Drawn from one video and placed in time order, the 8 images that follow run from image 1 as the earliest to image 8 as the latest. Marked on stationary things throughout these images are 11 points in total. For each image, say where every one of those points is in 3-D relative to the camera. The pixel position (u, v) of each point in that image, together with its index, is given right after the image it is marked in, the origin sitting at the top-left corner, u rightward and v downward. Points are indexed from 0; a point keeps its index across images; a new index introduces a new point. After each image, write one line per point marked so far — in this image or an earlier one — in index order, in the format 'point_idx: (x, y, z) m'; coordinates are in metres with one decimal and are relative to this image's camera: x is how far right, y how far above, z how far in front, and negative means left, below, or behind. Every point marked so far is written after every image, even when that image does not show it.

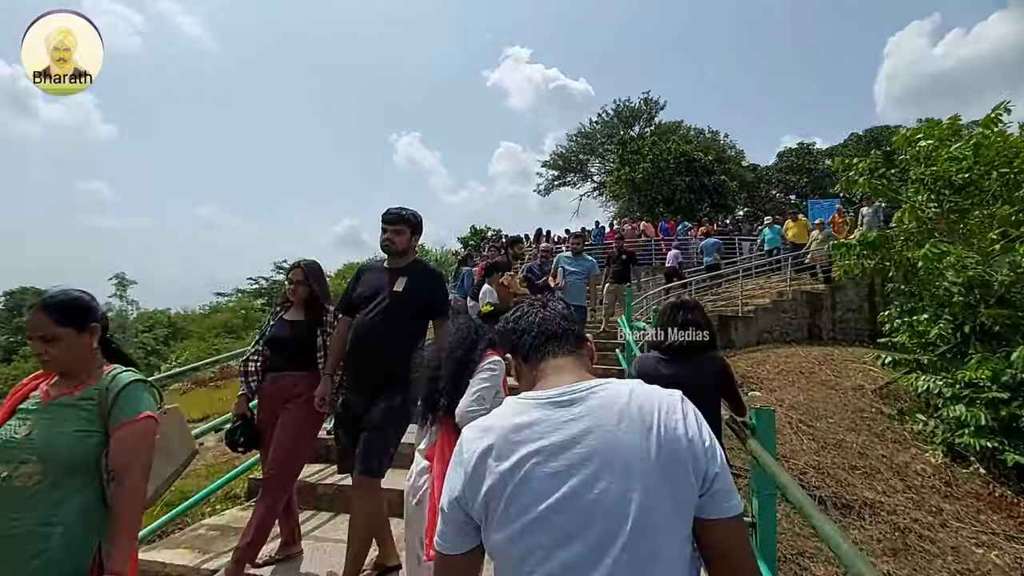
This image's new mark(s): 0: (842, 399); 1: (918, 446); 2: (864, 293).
0: (+5.6, -1.9, +8.8) m
1: (+5.7, -2.2, +7.3) m
2: (+9.4, -0.1, +13.9) m
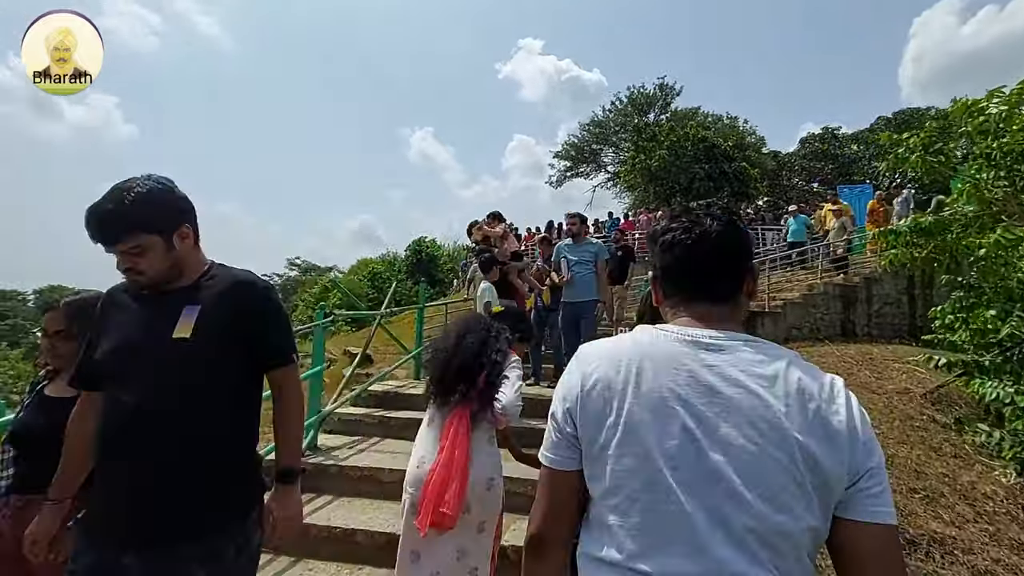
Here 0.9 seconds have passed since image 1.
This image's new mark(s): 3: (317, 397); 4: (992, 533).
0: (+5.7, -1.8, +7.8) m
1: (+5.8, -2.1, +6.3) m
2: (+9.7, +0.1, +12.8) m
3: (-2.0, -1.1, +5.3) m
4: (+4.6, -2.4, +5.0) m
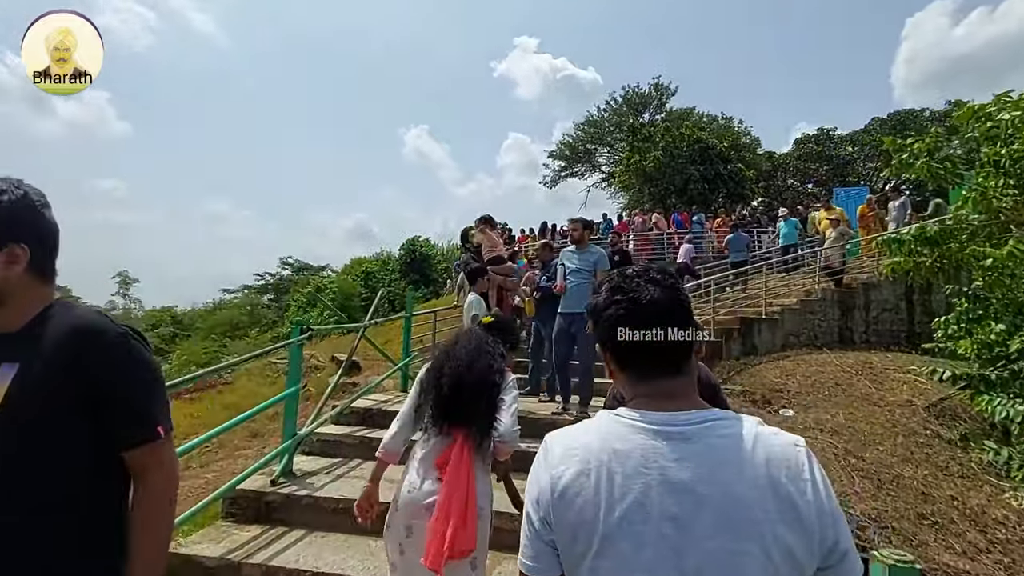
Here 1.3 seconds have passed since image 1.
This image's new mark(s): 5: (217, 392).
0: (+5.5, -1.9, +7.6) m
1: (+5.6, -2.3, +6.1) m
2: (+9.5, -0.1, +12.6) m
3: (-2.1, -1.3, +4.9) m
4: (+4.5, -2.5, +4.7) m
5: (-6.3, -2.2, +10.9) m
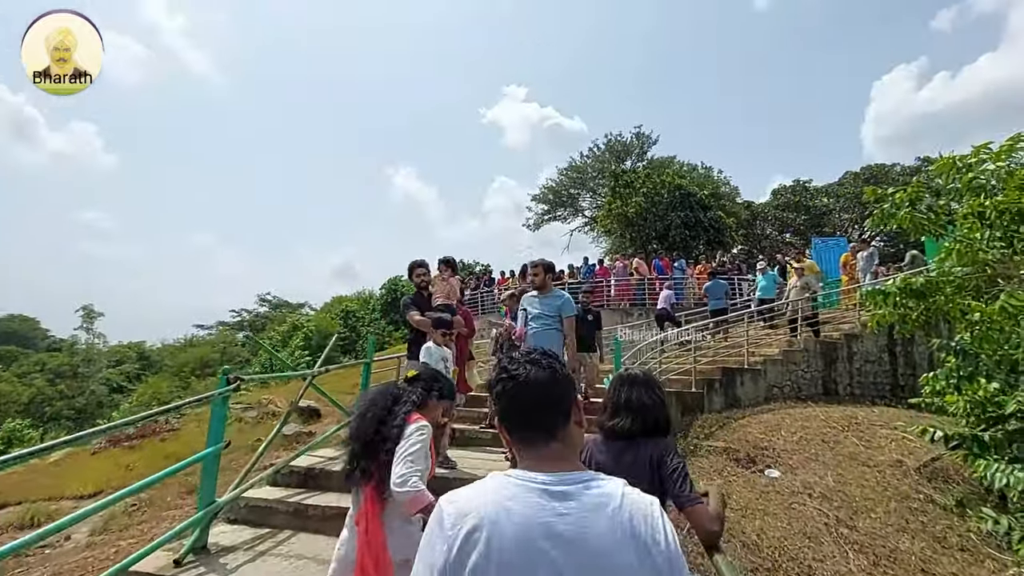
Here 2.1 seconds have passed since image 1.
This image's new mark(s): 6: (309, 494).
0: (+5.1, -2.6, +7.1) m
1: (+5.2, -2.9, +5.6) m
2: (+8.9, -1.3, +12.3) m
3: (-2.5, -1.6, +4.3) m
4: (+4.1, -3.0, +4.1) m
5: (-6.9, -3.0, +10.1) m
6: (-2.0, -2.1, +5.2) m
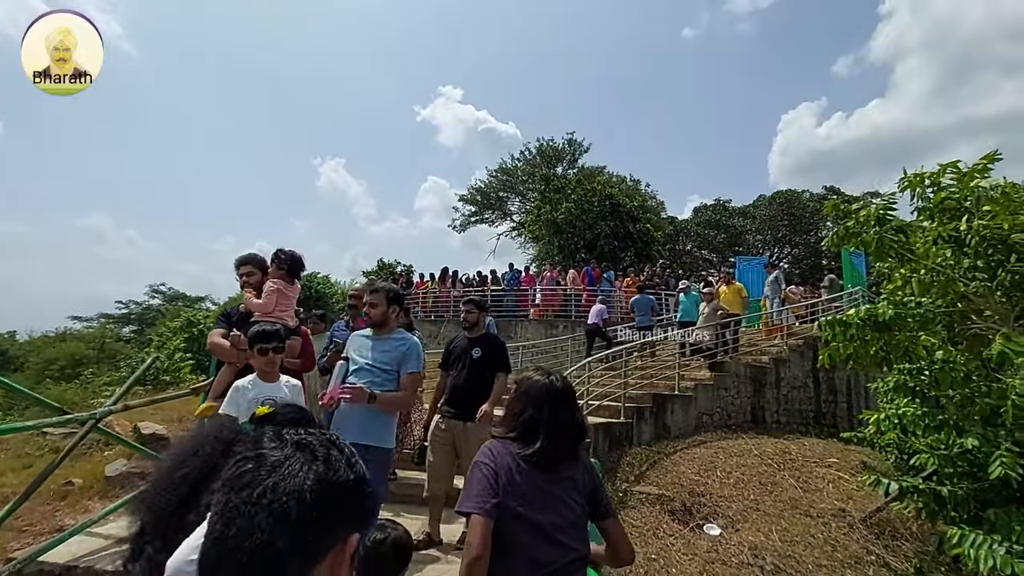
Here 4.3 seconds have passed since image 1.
0: (+3.8, -3.0, +6.2) m
1: (+4.1, -3.3, +4.7) m
2: (+6.9, -1.8, +12.0) m
3: (-3.2, -1.6, +2.4) m
4: (+3.3, -3.3, +3.2) m
5: (-8.4, -2.8, +7.5) m
6: (-2.9, -2.1, +3.3) m
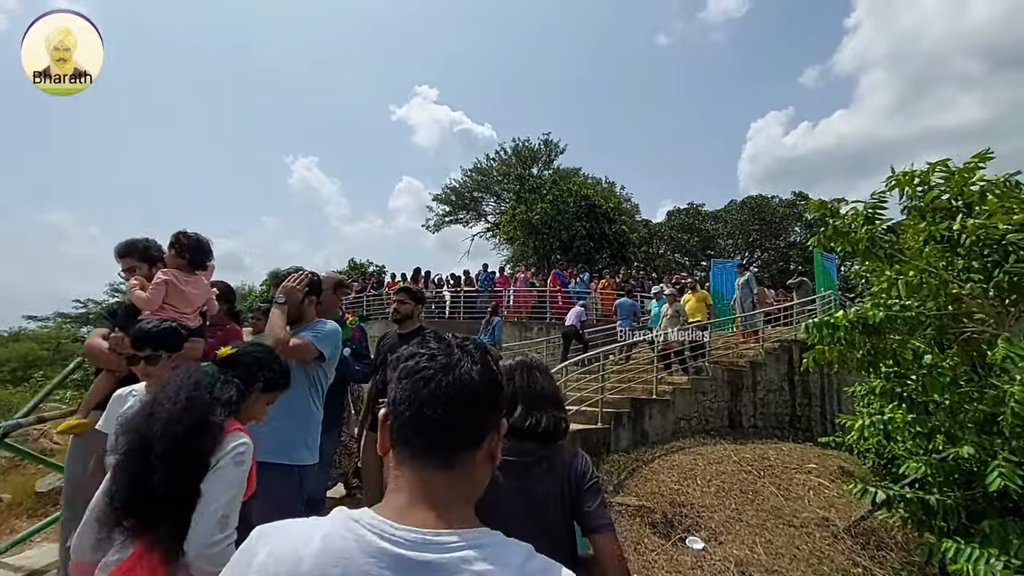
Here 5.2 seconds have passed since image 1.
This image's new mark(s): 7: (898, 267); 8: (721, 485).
0: (+3.5, -3.0, +6.0) m
1: (+3.9, -3.3, +4.5) m
2: (+6.3, -1.9, +11.9) m
3: (-3.3, -1.6, +1.8) m
4: (+3.1, -3.3, +2.9) m
5: (-8.8, -2.7, +6.6) m
6: (-3.1, -2.0, +2.8) m
7: (+4.2, +0.2, +5.6) m
8: (+3.0, -2.8, +7.4) m
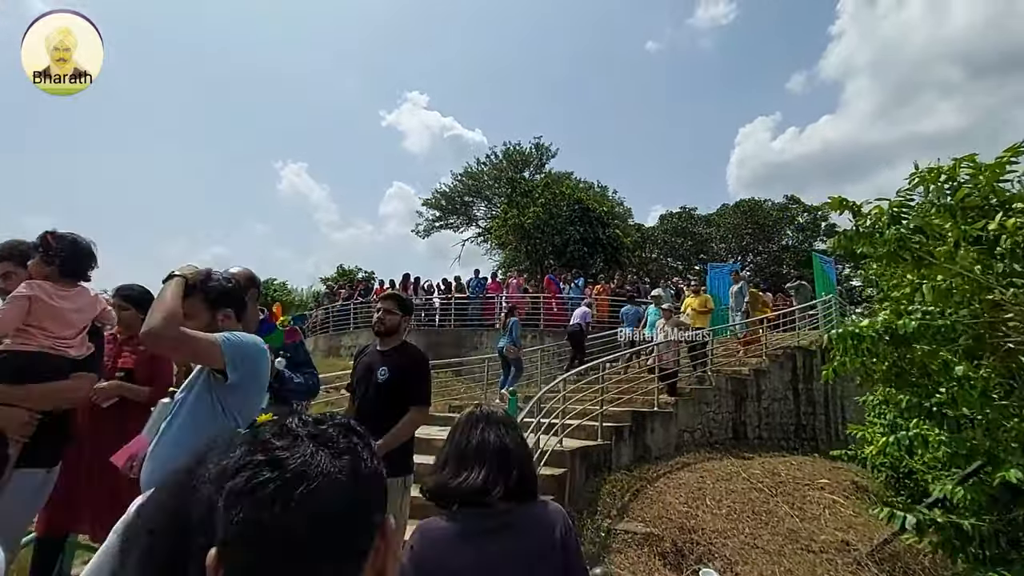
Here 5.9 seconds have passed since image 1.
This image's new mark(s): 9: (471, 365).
0: (+3.4, -3.1, +5.5) m
1: (+3.9, -3.3, +4.0) m
2: (+6.1, -2.0, +11.4) m
3: (-3.3, -1.6, +1.2) m
4: (+3.1, -3.3, +2.4) m
5: (-8.8, -2.9, +5.9) m
6: (-3.1, -2.1, +2.2) m
7: (+4.1, +0.2, +5.1) m
8: (+2.9, -2.9, +6.9) m
9: (-1.2, -2.2, +14.8) m
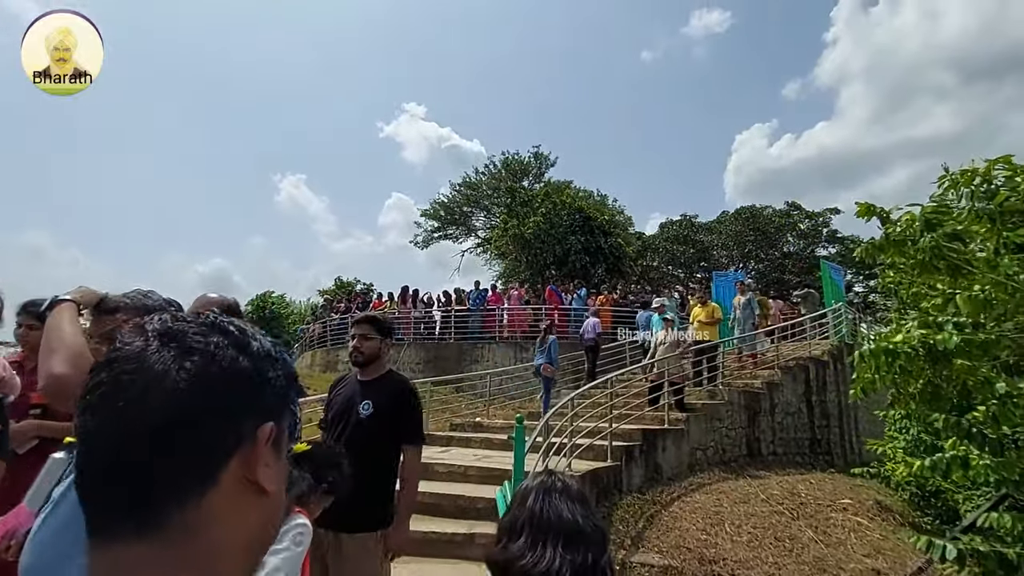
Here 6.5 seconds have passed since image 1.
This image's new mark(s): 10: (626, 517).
0: (+3.5, -3.2, +5.1) m
1: (+4.0, -3.4, +3.6) m
2: (+6.2, -2.2, +11.0) m
3: (-3.2, -1.8, +0.8) m
4: (+3.2, -3.4, +2.0) m
5: (-8.8, -3.1, +5.5) m
6: (-3.0, -2.3, +1.7) m
7: (+4.2, +0.1, +4.7) m
8: (+3.0, -3.1, +6.5) m
9: (-1.1, -2.6, +14.3) m
10: (+1.5, -3.0, +6.7) m
